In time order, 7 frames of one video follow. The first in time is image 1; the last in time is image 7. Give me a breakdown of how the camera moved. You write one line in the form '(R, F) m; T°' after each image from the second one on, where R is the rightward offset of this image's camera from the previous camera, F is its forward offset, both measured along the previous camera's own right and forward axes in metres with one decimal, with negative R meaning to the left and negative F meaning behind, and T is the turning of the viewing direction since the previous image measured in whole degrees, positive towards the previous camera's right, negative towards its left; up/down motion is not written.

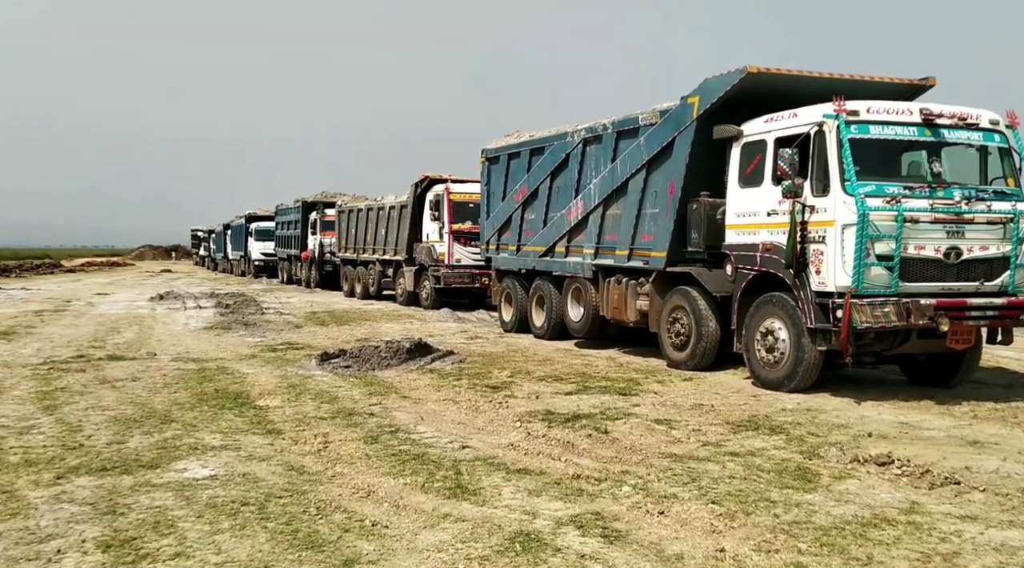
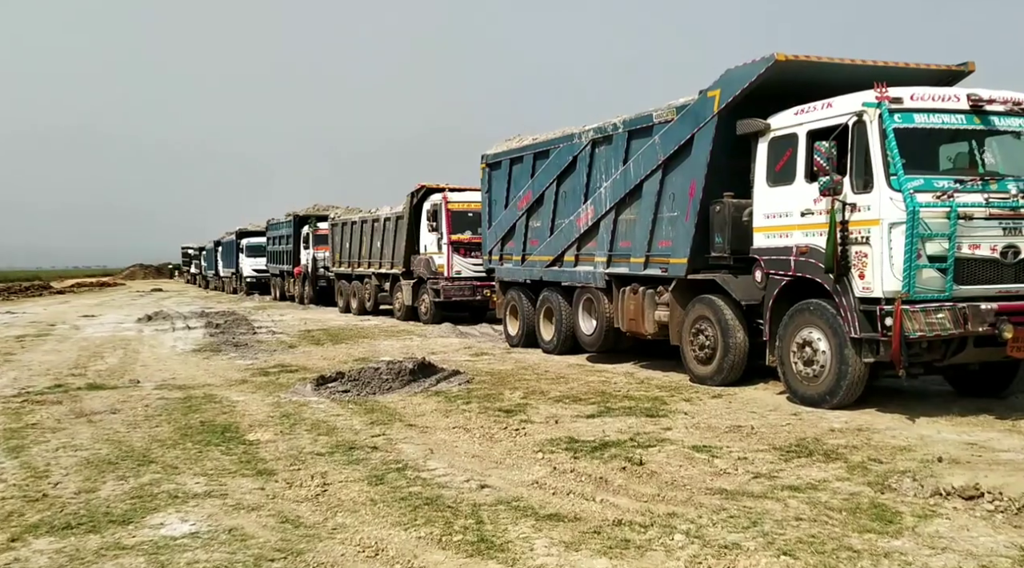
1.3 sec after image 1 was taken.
(-0.2, +0.8) m; 0°
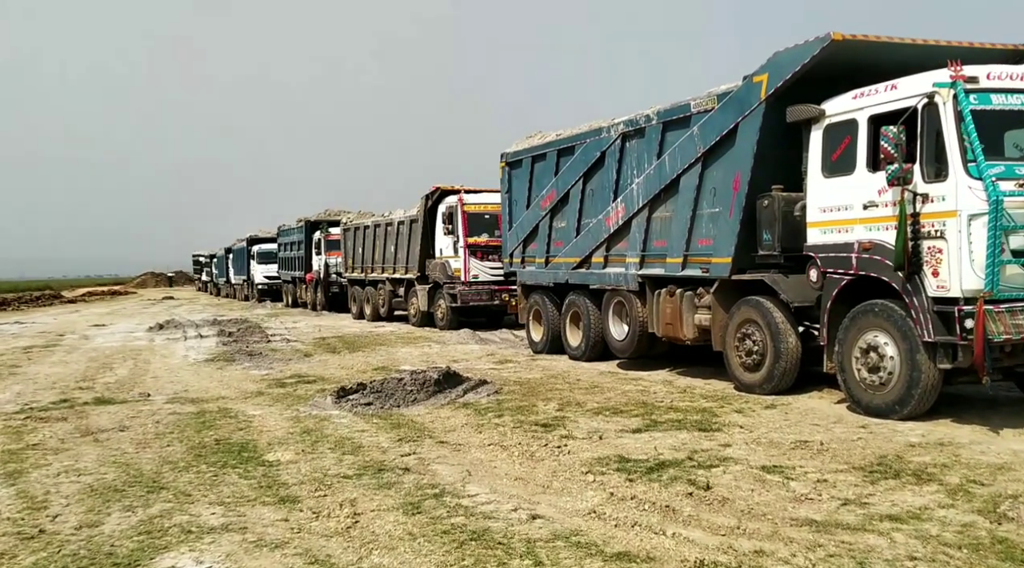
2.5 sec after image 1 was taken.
(-0.2, +0.7) m; -1°
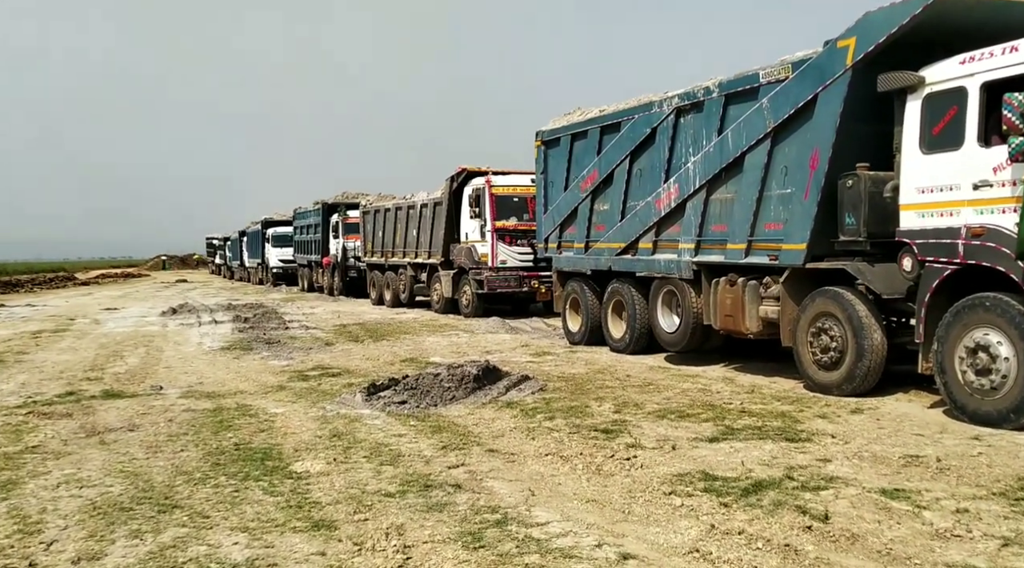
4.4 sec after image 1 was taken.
(-0.4, +1.0) m; -1°
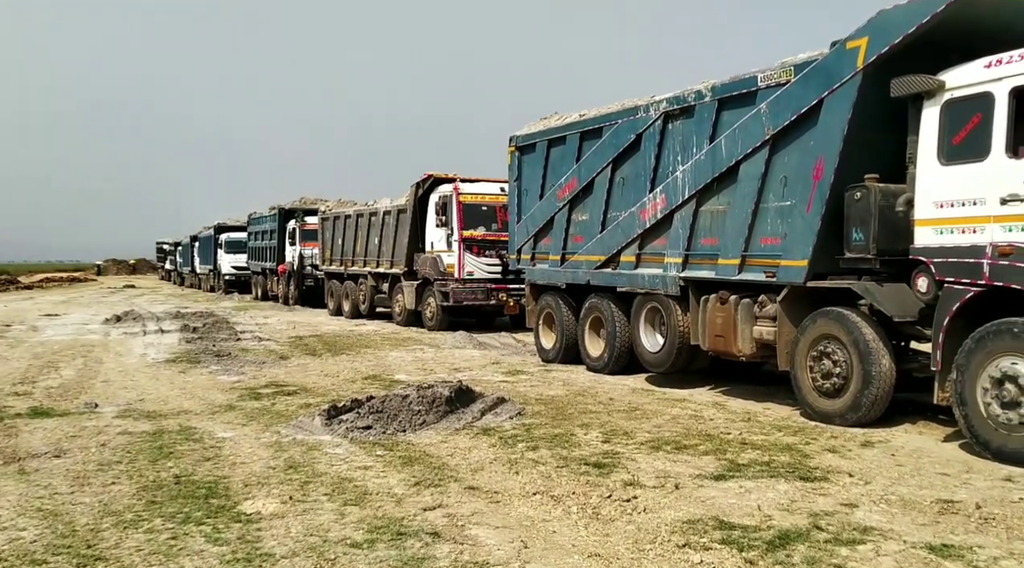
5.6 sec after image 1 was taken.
(-0.2, +0.8) m; +3°
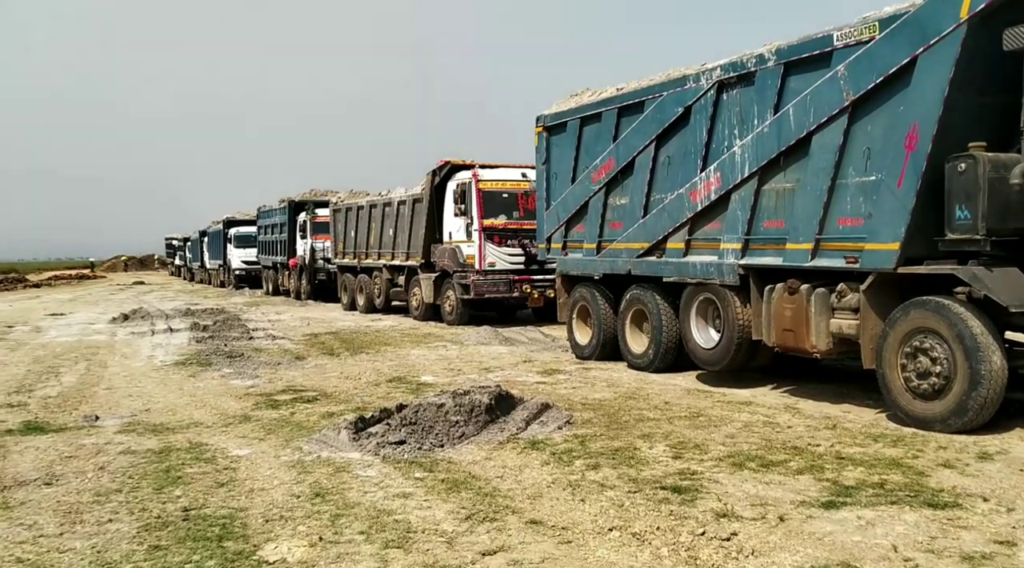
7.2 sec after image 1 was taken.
(-0.3, +1.0) m; -1°
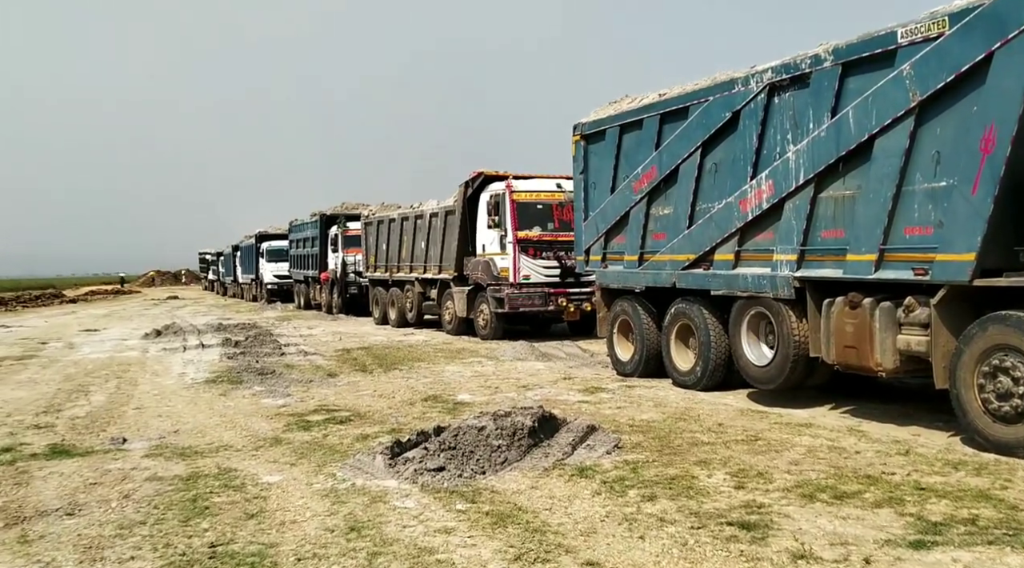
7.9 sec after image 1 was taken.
(-0.1, +0.4) m; -2°
